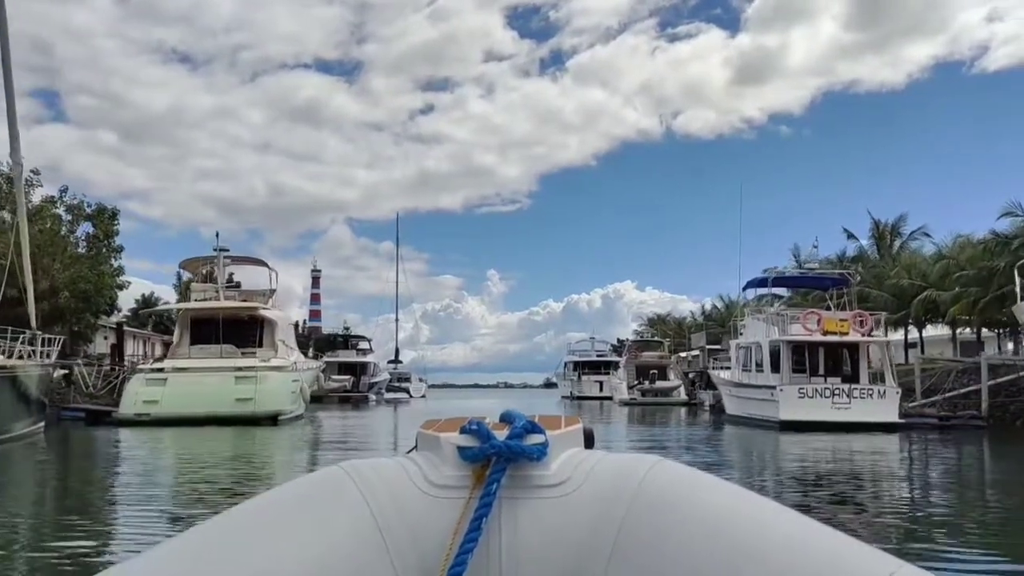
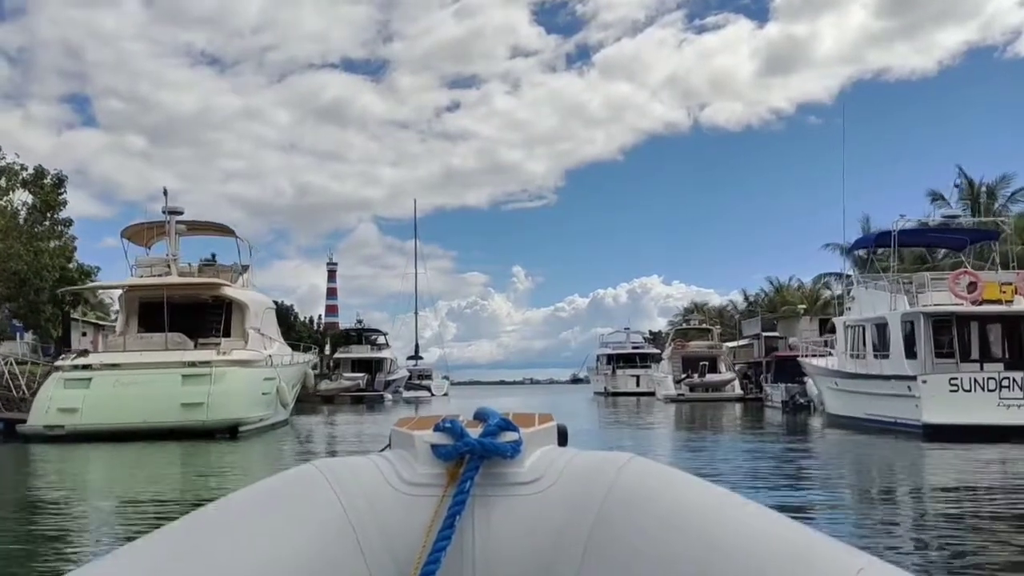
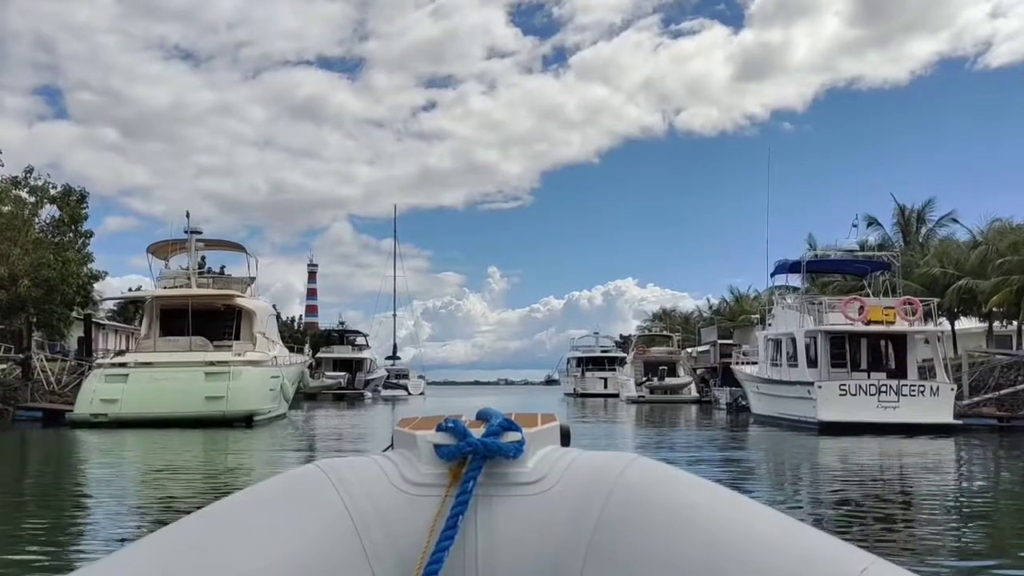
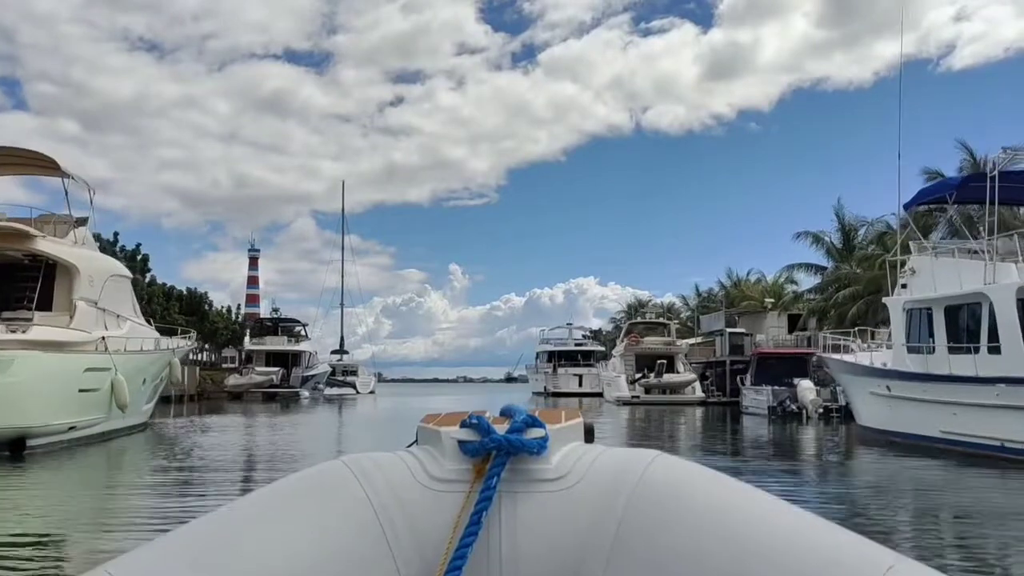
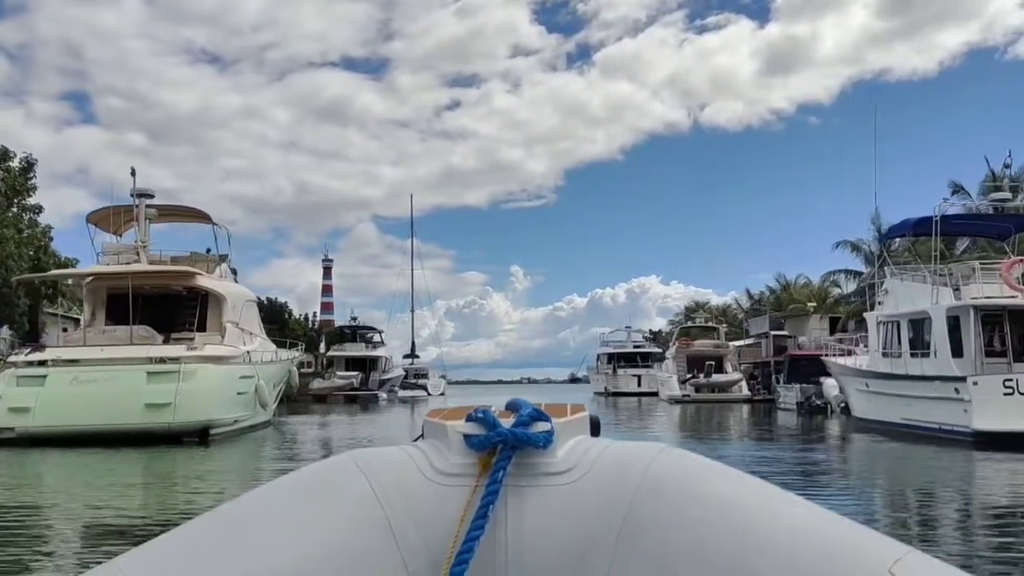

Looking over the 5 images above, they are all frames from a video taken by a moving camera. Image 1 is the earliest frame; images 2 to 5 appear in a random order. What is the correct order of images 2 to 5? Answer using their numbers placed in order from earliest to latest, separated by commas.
3, 2, 5, 4
